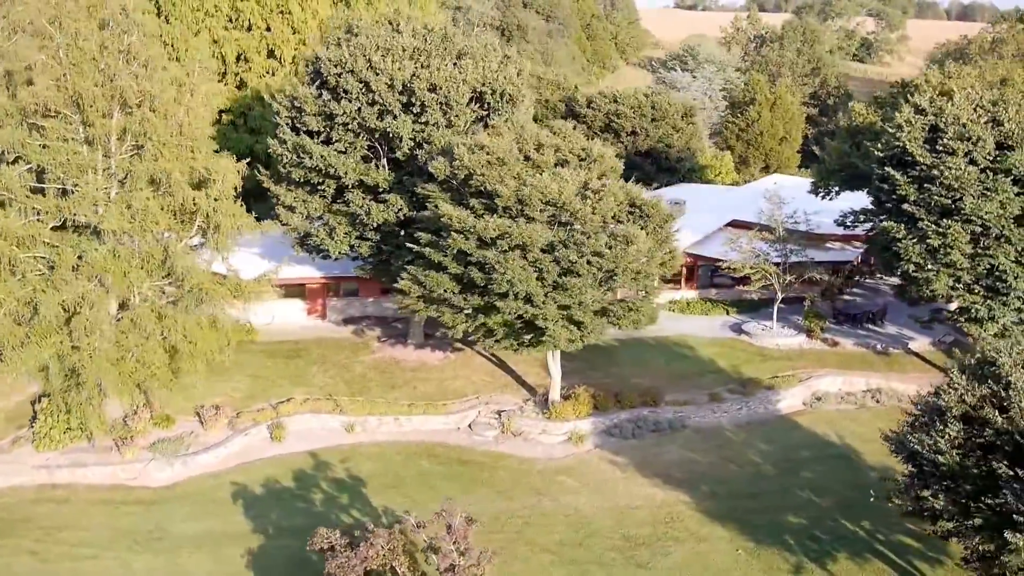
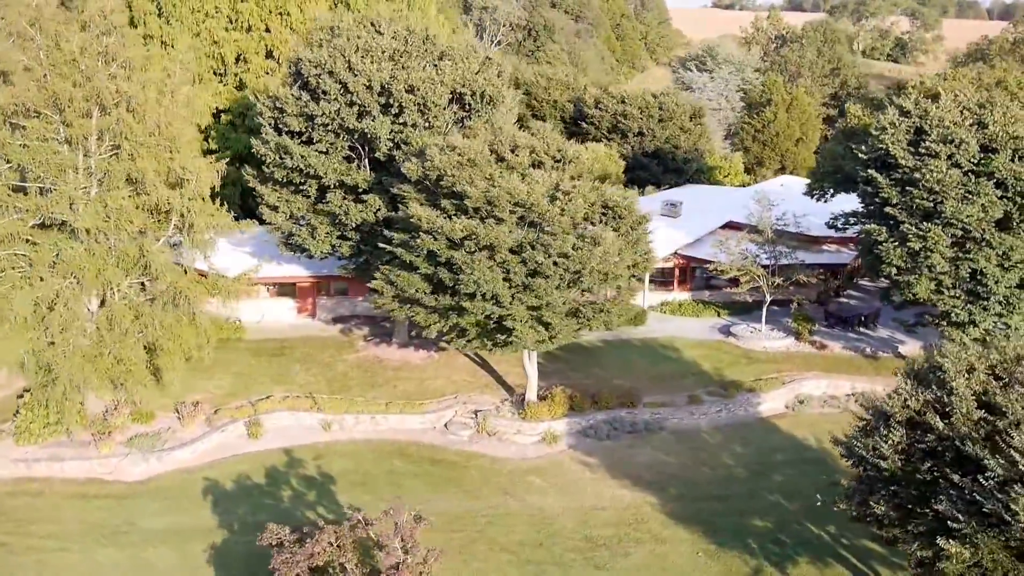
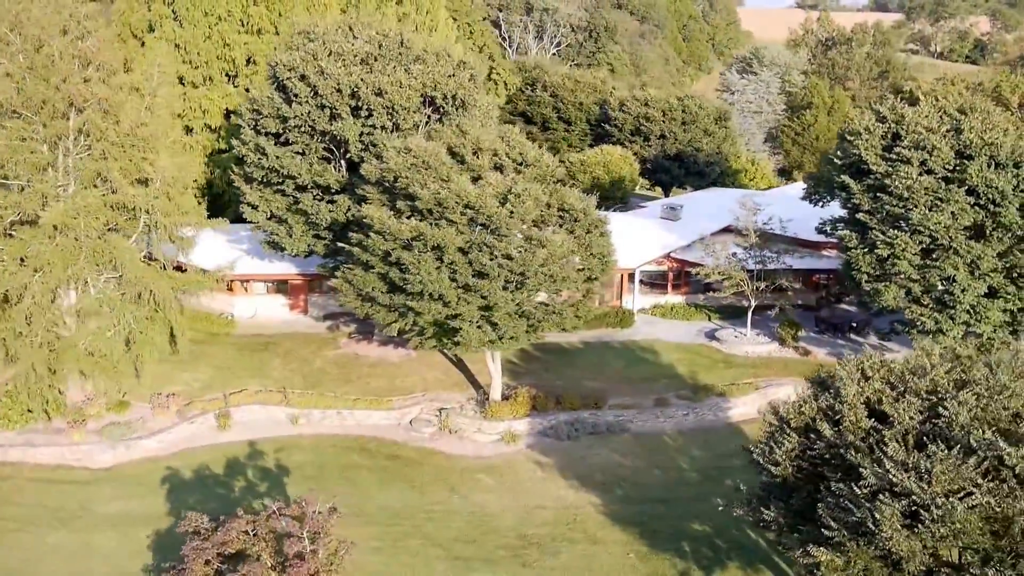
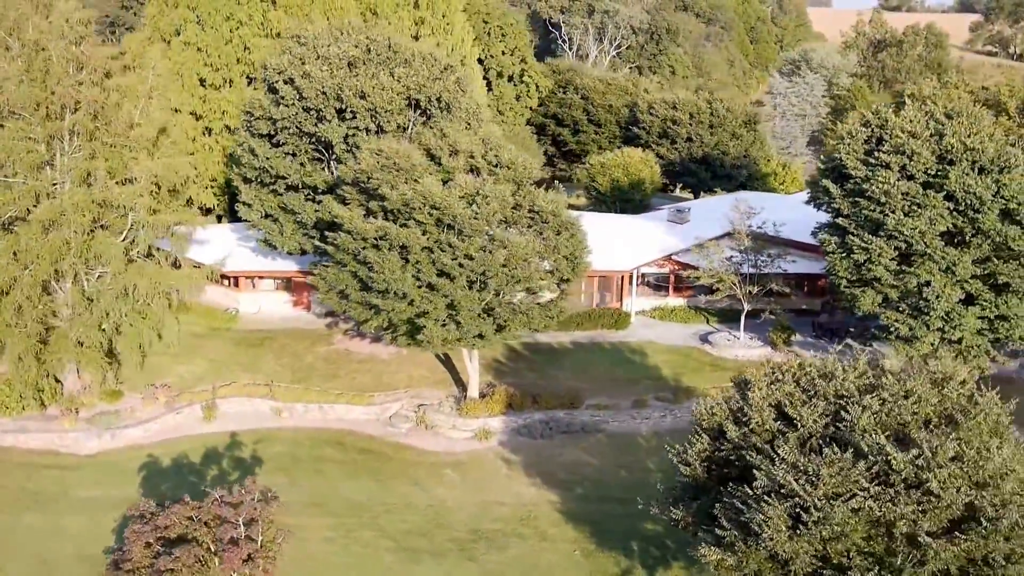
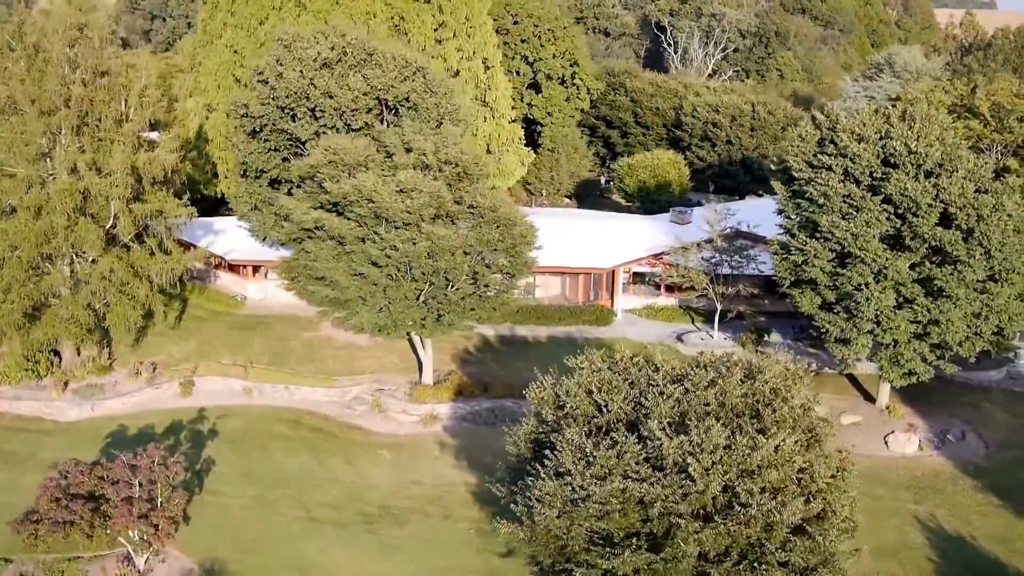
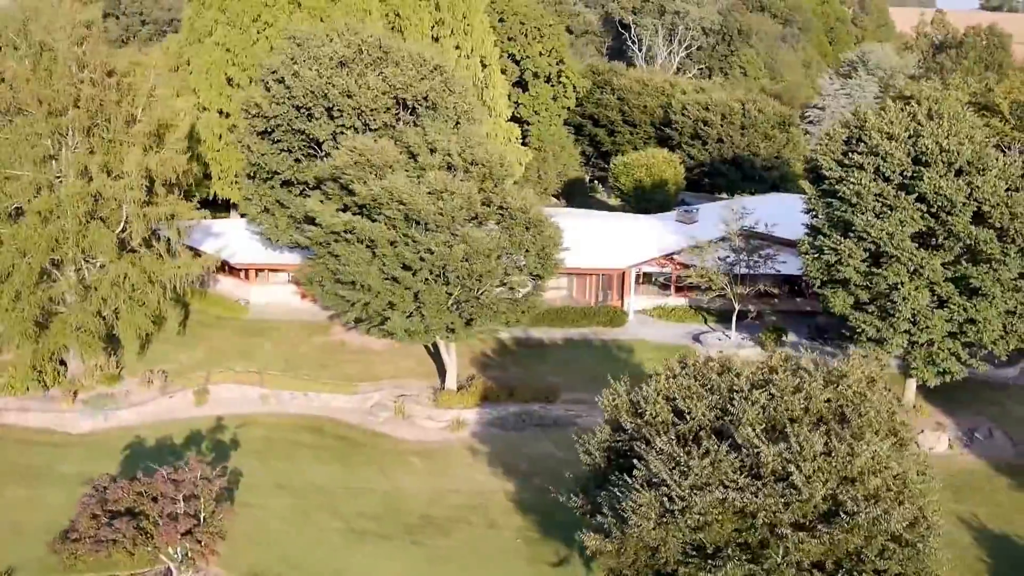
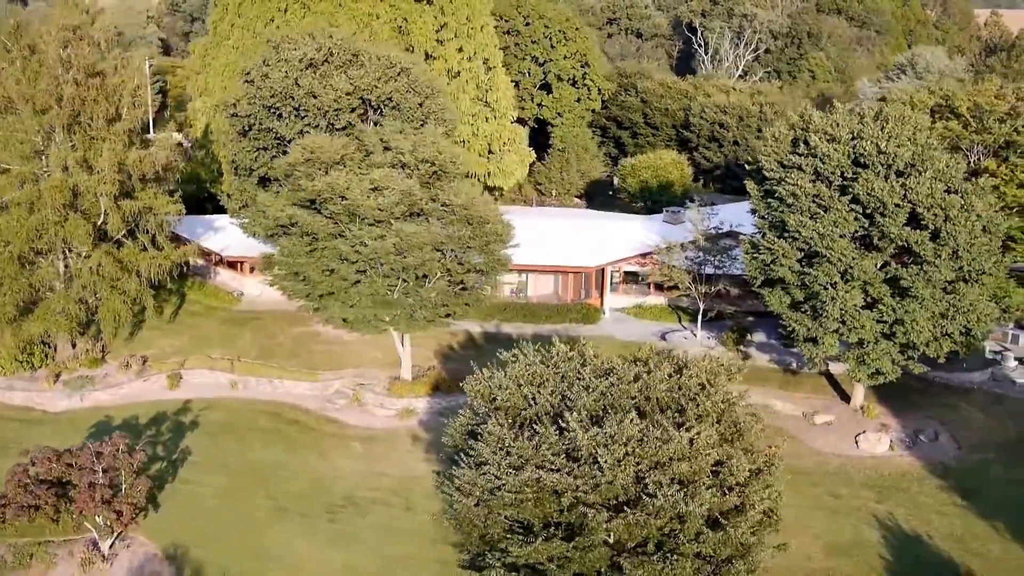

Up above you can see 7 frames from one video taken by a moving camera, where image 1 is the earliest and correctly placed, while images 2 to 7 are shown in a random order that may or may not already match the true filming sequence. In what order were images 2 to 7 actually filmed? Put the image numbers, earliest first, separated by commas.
2, 3, 4, 6, 5, 7
